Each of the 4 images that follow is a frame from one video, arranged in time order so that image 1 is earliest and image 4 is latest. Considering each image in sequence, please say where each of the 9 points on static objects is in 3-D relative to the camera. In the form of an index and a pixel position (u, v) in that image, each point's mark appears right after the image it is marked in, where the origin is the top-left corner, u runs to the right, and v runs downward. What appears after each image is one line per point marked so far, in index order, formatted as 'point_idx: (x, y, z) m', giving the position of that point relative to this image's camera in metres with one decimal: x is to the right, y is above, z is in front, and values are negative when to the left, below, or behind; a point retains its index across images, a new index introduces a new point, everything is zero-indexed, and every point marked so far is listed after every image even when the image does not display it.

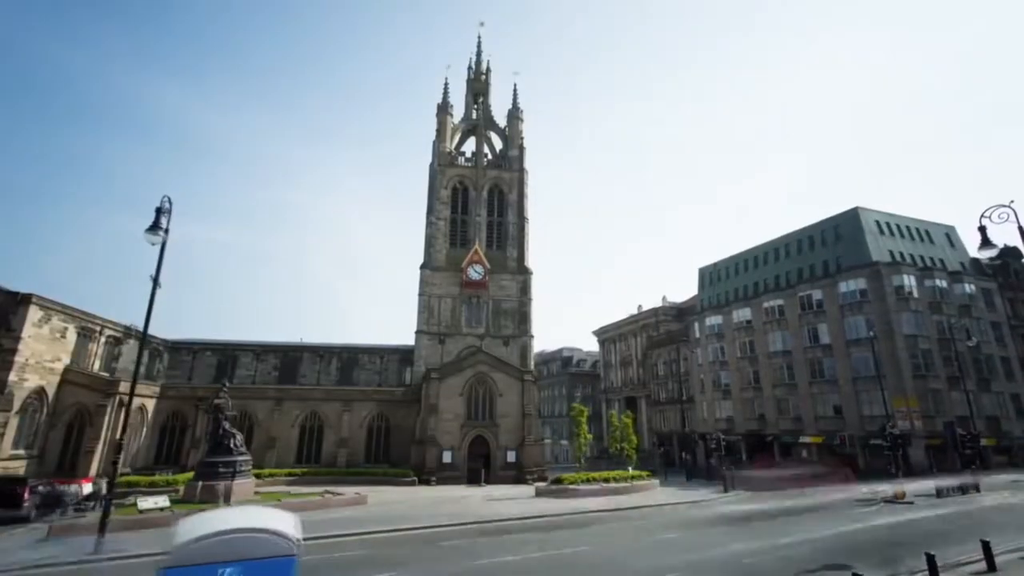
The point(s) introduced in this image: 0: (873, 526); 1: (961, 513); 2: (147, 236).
0: (+13.0, -8.5, +17.7) m
1: (+17.3, -8.8, +19.5) m
2: (-11.2, +1.6, +15.2) m
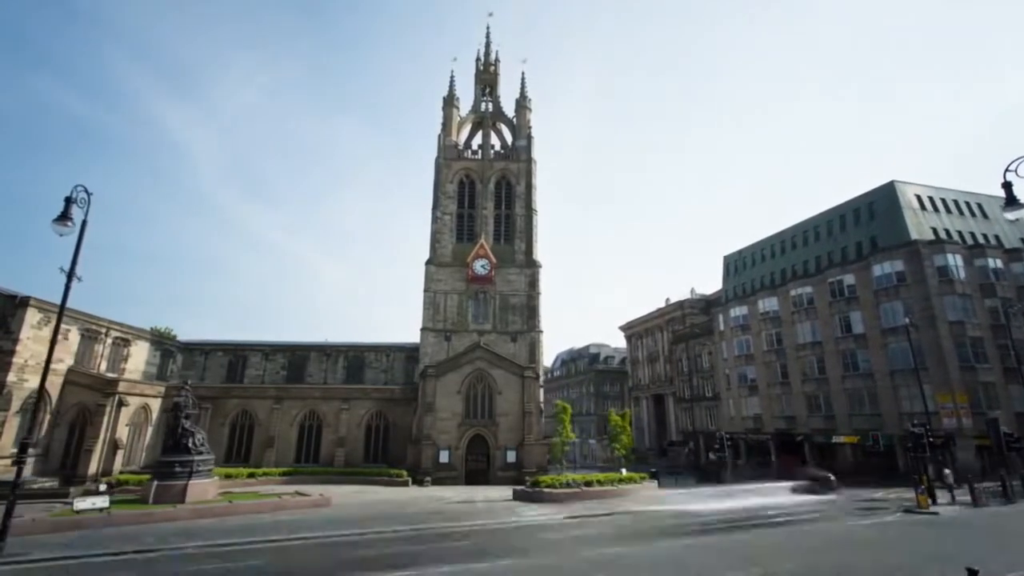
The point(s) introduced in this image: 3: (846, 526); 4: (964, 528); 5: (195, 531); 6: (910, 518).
0: (+11.0, -7.7, +15.0) m
1: (+15.5, -7.9, +16.3) m
2: (-13.5, +1.8, +14.6) m
3: (+12.1, -8.6, +17.9) m
4: (+14.9, -7.8, +16.3) m
5: (-11.3, -8.6, +17.6) m
6: (+14.9, -8.6, +18.4) m
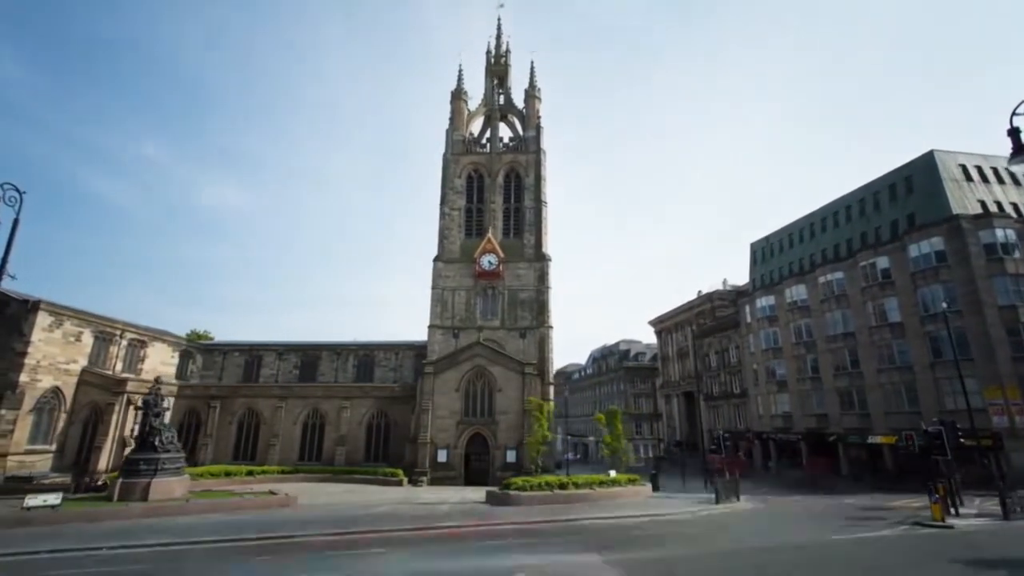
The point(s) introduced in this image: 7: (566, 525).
0: (+8.8, -7.0, +12.7) m
1: (+13.4, -7.1, +13.6) m
2: (-15.9, +1.9, +14.6) m
3: (+10.2, -7.9, +15.5) m
4: (+12.8, -7.1, +13.7) m
5: (-13.1, -8.5, +17.4) m
6: (+13.0, -7.8, +15.8) m
7: (+2.1, -9.2, +19.1) m
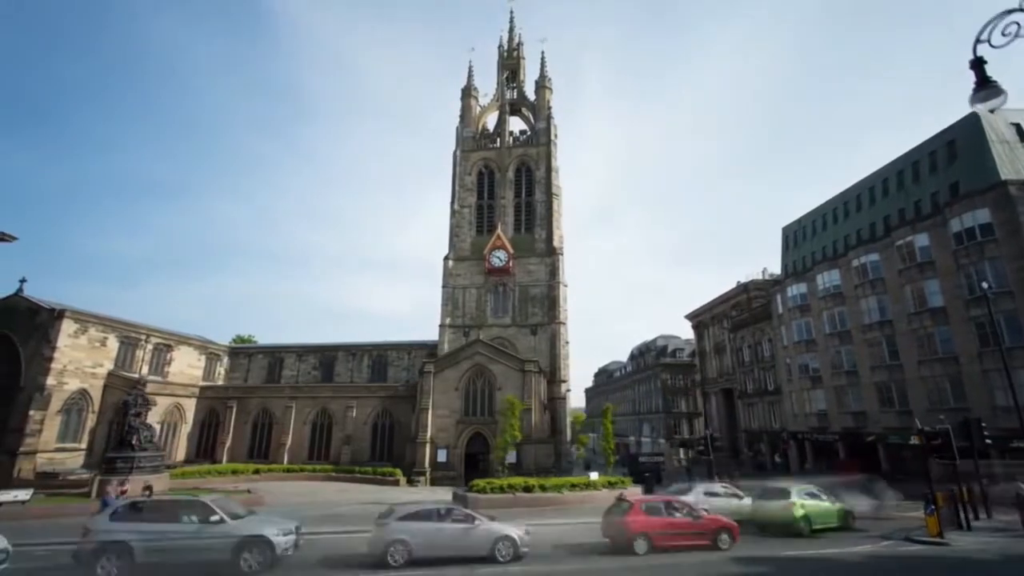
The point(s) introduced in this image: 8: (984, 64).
0: (+6.2, -6.4, +10.8) m
1: (+10.8, -6.4, +11.2) m
2: (-18.5, +1.7, +15.5) m
3: (+7.8, -7.3, +13.4) m
4: (+10.2, -6.4, +11.3) m
5: (-15.0, -8.6, +17.9) m
6: (+10.7, -7.1, +13.4) m
7: (+0.3, -8.8, +17.9) m
8: (+9.4, +4.6, +9.9) m
